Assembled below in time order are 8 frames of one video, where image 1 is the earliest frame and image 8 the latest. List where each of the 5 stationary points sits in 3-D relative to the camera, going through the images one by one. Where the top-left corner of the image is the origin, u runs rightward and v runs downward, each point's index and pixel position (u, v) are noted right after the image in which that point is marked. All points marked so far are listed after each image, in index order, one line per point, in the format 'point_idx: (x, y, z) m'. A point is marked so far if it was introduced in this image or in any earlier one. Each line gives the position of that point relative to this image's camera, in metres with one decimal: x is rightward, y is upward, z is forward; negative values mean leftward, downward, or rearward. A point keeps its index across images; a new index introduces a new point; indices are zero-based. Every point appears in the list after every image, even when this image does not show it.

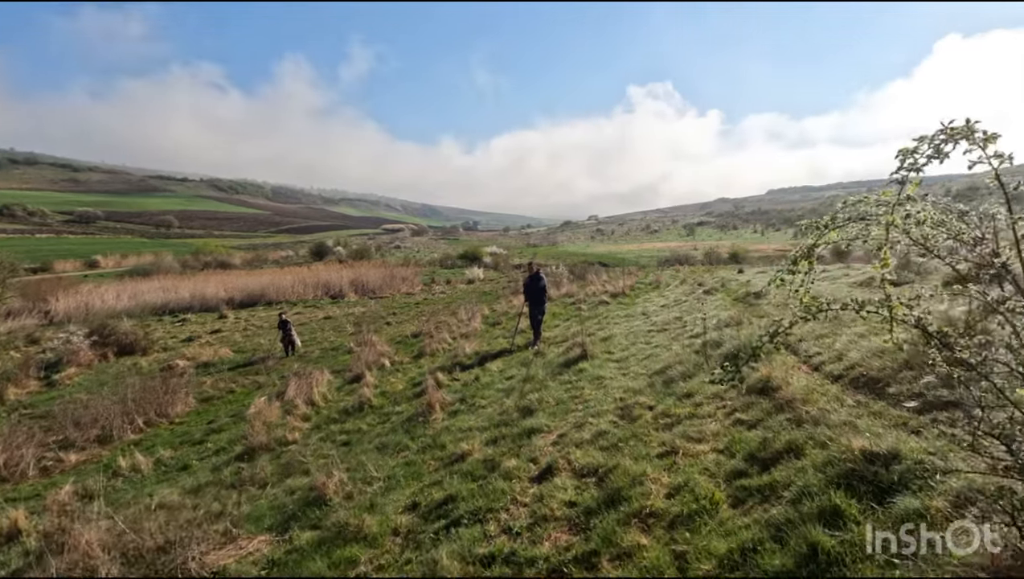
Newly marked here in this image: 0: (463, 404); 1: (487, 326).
0: (-0.8, -1.9, +8.7) m
1: (-0.9, -1.3, +19.1) m
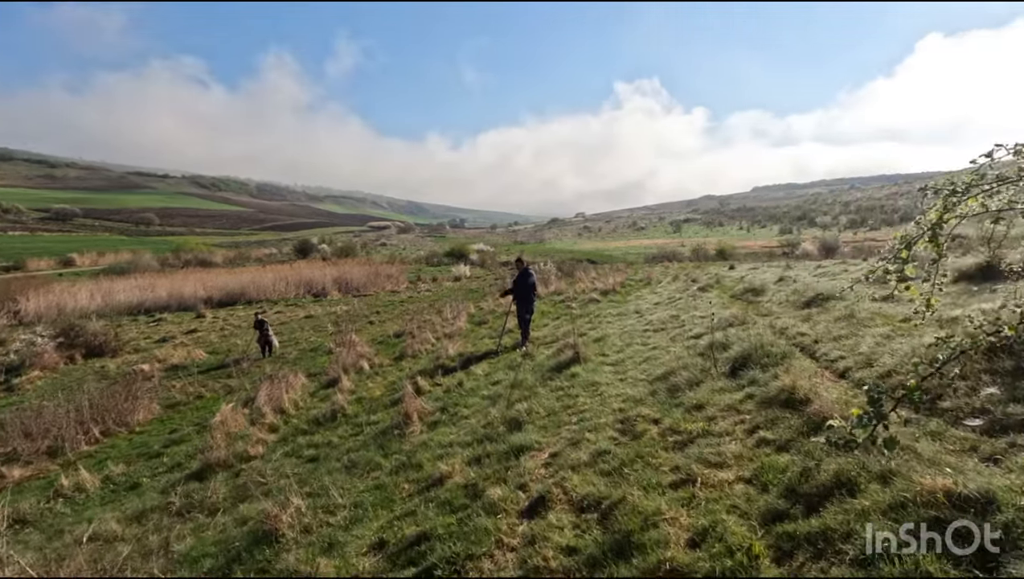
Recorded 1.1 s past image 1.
0: (-1.0, -1.8, +7.9) m
1: (-1.4, -1.2, +18.3) m
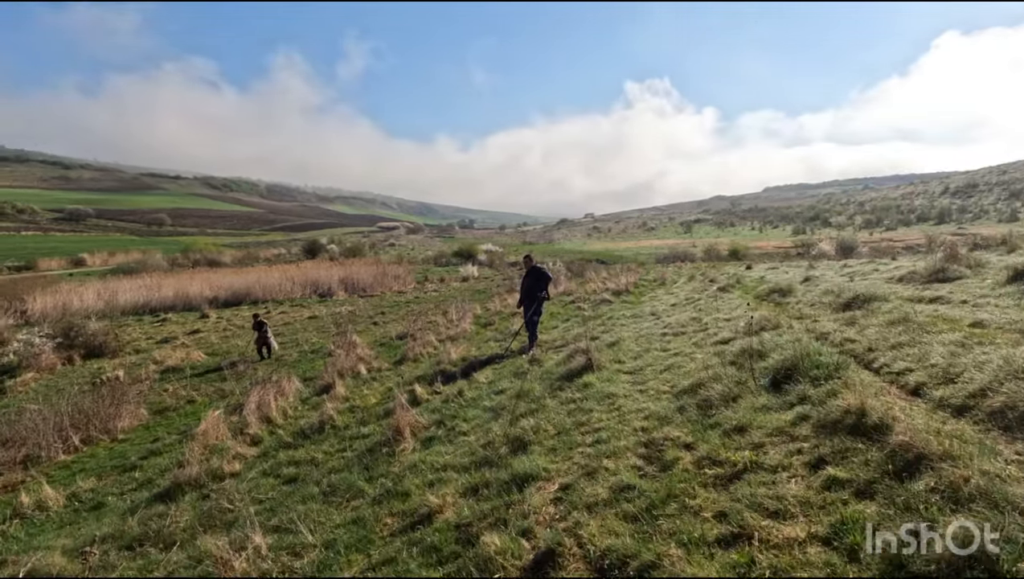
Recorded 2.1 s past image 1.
0: (-0.9, -1.8, +7.0) m
1: (-1.1, -1.2, +17.5) m
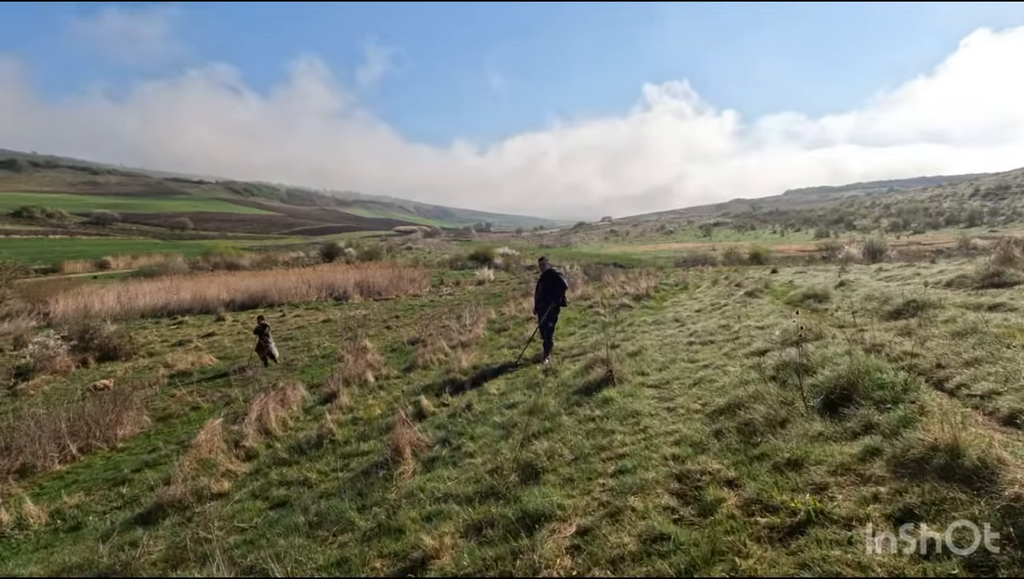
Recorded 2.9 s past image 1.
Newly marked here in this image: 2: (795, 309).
0: (-0.8, -1.9, +6.3) m
1: (-0.7, -1.4, +16.8) m
2: (+5.8, -0.4, +10.9) m
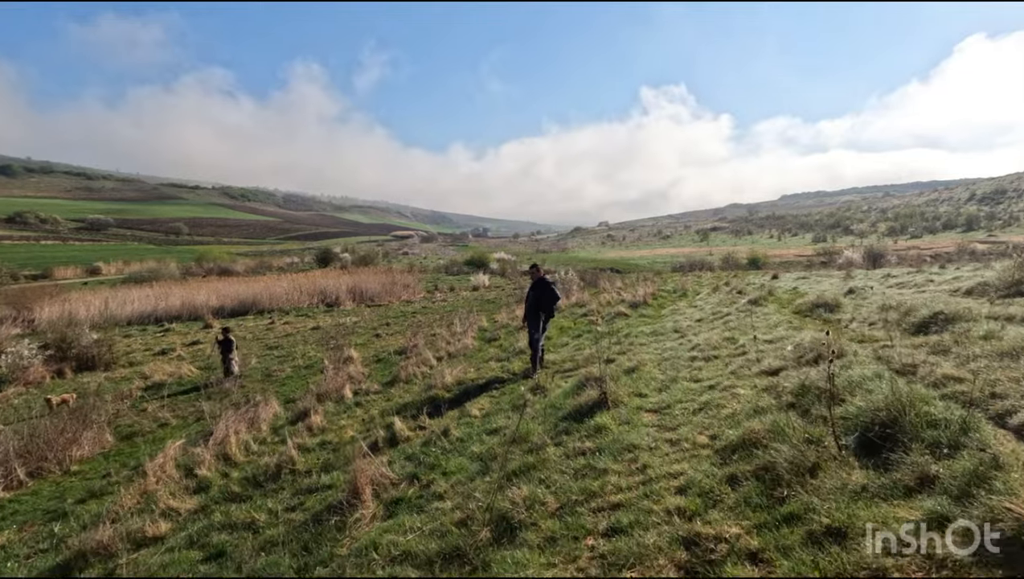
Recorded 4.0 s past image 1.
0: (-1.0, -2.0, +5.5) m
1: (-0.9, -1.6, +15.9) m
2: (+5.5, -0.6, +10.1) m
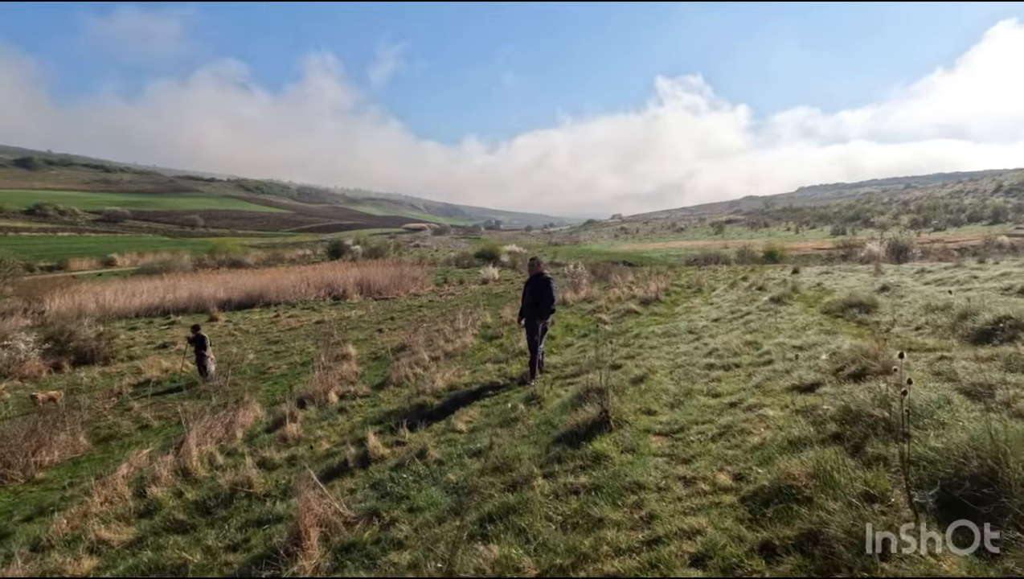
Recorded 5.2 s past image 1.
0: (-1.2, -2.0, +4.5) m
1: (-0.9, -1.4, +15.0) m
2: (+5.5, -0.5, +9.0) m
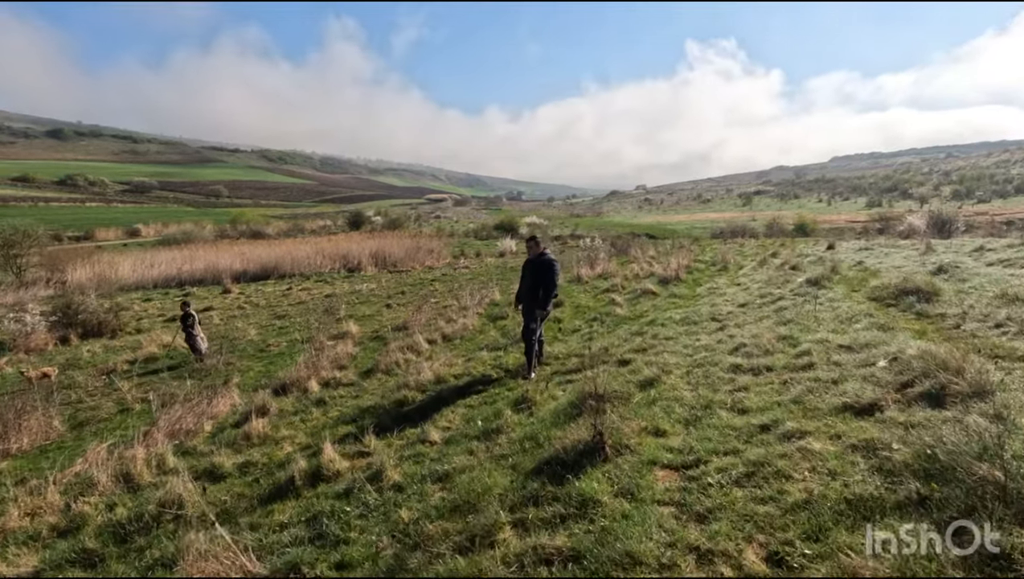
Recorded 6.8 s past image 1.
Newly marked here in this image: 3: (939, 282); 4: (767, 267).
0: (-1.5, -2.0, +3.5) m
1: (-0.7, -0.8, +13.9) m
2: (+5.4, -0.3, +7.6) m
3: (+7.5, +0.2, +9.5) m
4: (+7.5, +0.7, +15.9) m
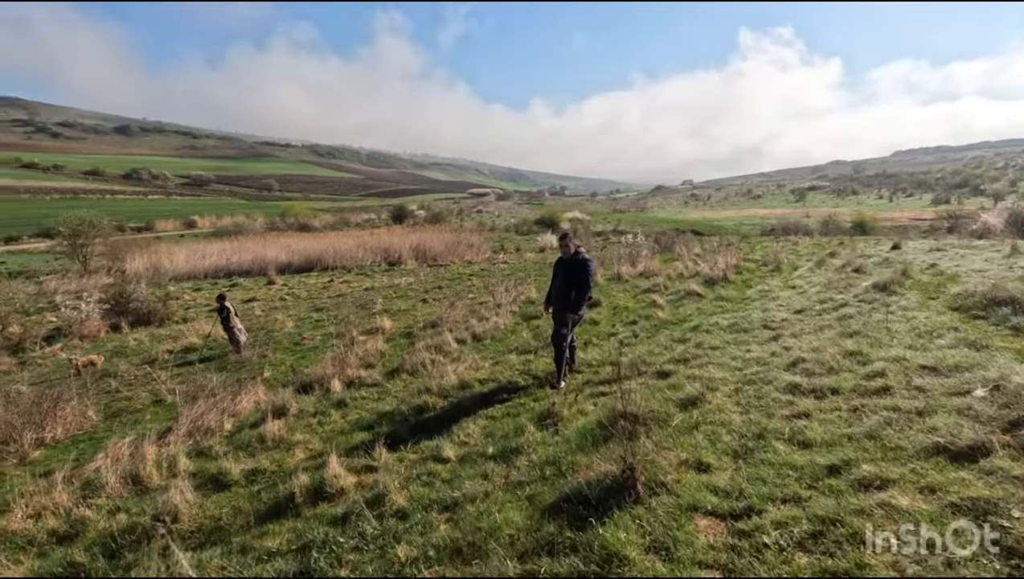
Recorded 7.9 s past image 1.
0: (-1.5, -2.0, +3.0) m
1: (+0.1, -0.8, +13.3) m
2: (+5.7, -0.4, +6.6) m
3: (+8.0, +0.1, +8.3) m
4: (+8.5, +0.6, +14.7) m
